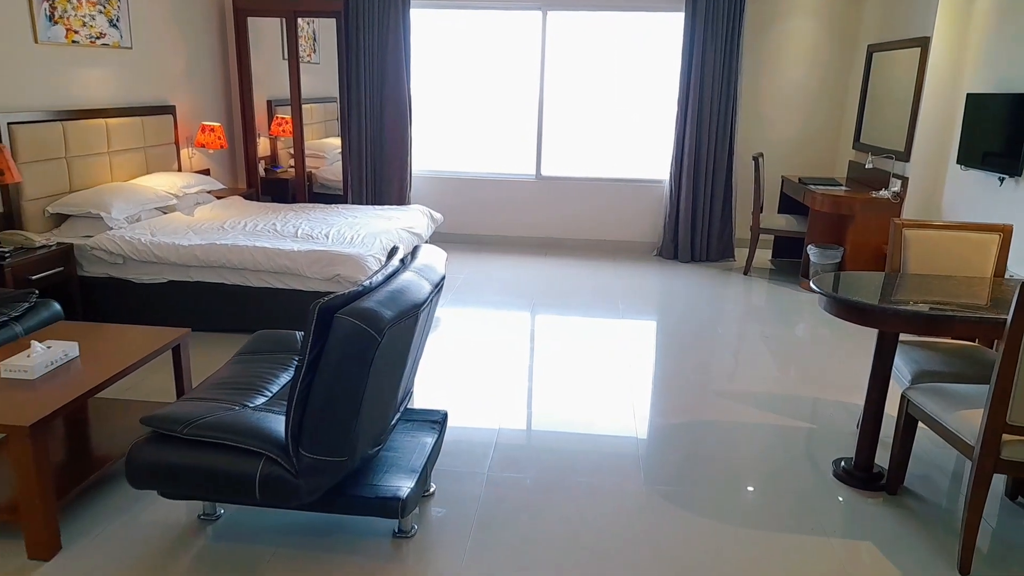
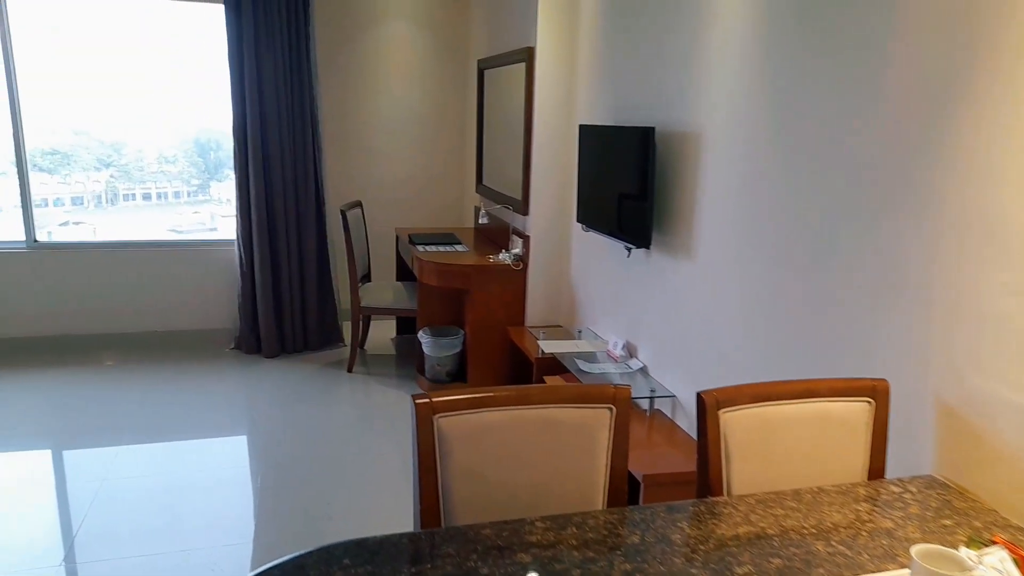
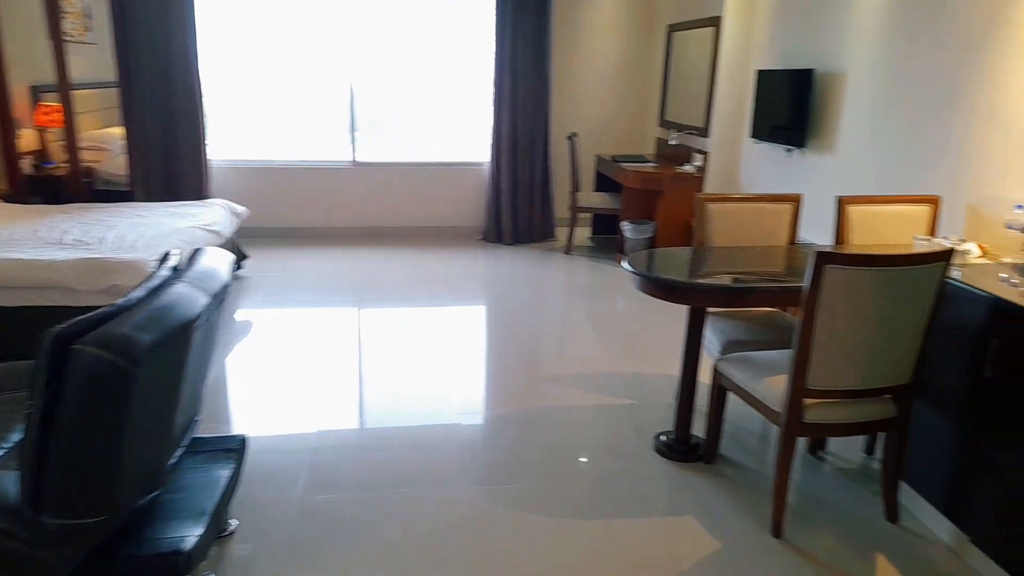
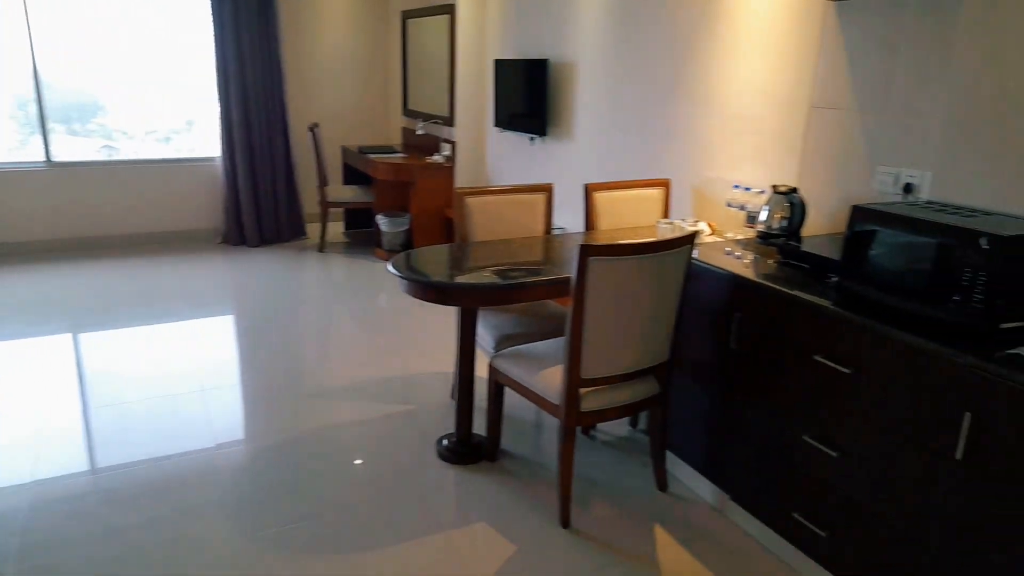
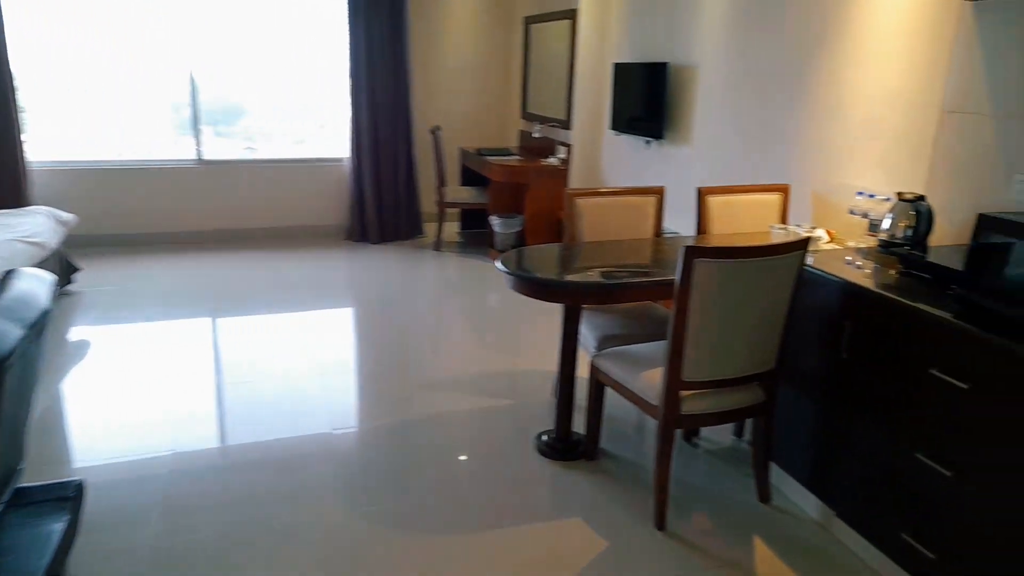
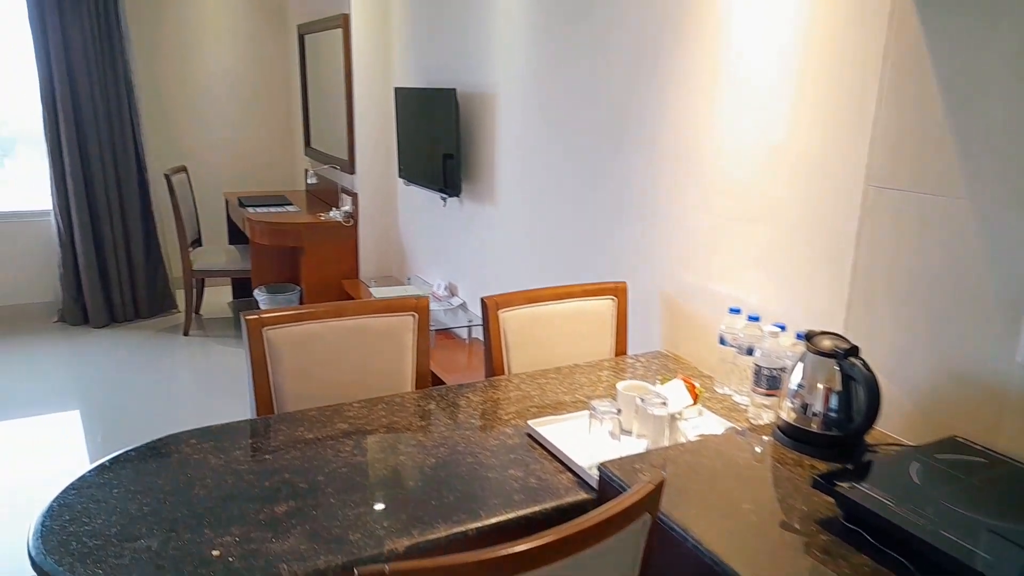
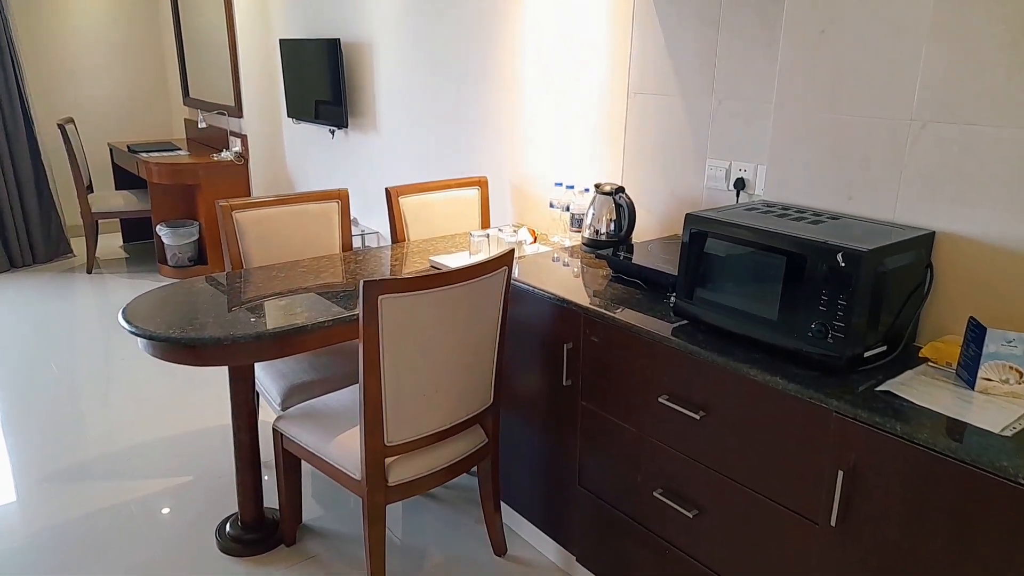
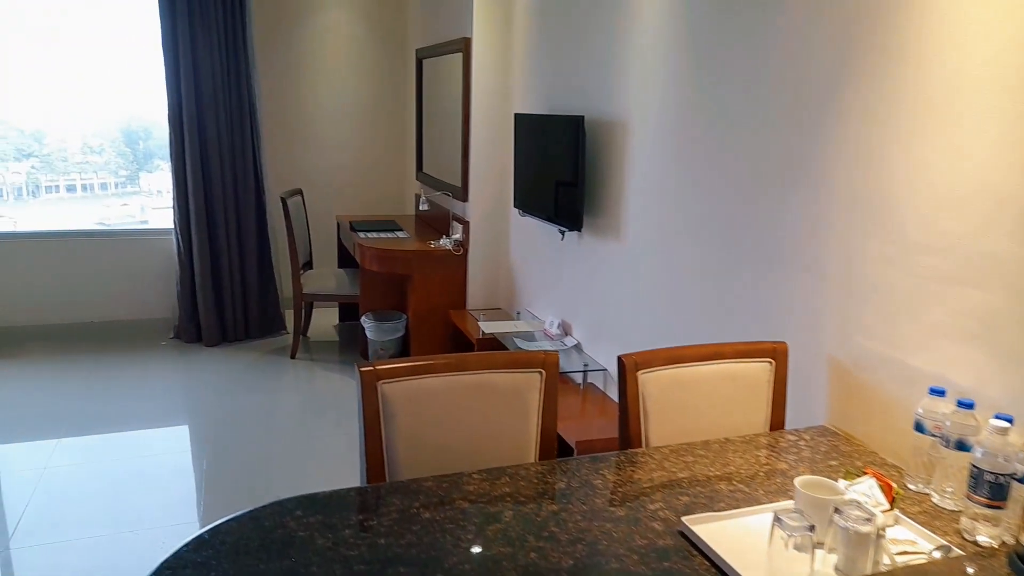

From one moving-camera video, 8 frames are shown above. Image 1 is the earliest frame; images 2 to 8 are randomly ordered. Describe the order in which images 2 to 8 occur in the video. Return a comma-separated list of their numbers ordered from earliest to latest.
3, 5, 4, 7, 6, 8, 2
